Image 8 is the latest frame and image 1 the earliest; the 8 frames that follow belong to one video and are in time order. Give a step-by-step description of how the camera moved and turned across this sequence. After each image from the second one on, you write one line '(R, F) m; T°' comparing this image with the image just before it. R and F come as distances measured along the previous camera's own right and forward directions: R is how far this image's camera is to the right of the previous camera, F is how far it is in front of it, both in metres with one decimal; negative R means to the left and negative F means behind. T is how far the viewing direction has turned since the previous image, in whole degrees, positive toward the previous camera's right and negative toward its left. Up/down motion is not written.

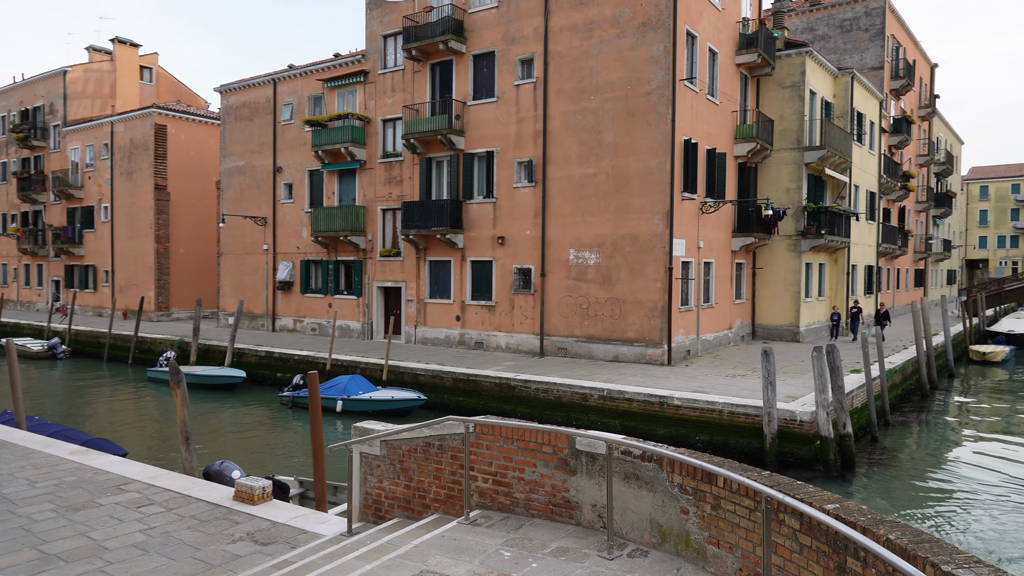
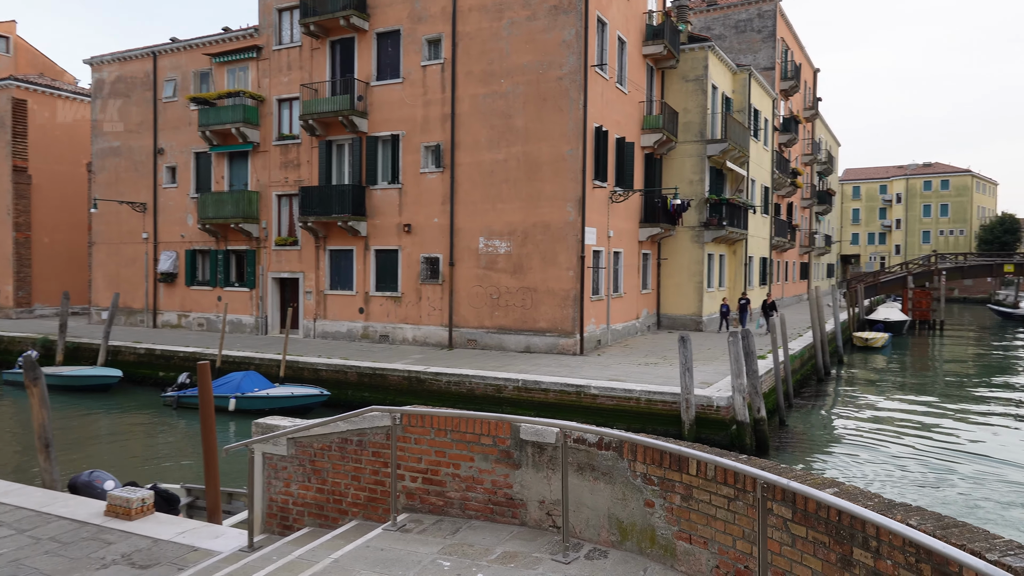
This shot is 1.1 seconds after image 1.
(-0.3, +0.8) m; +8°
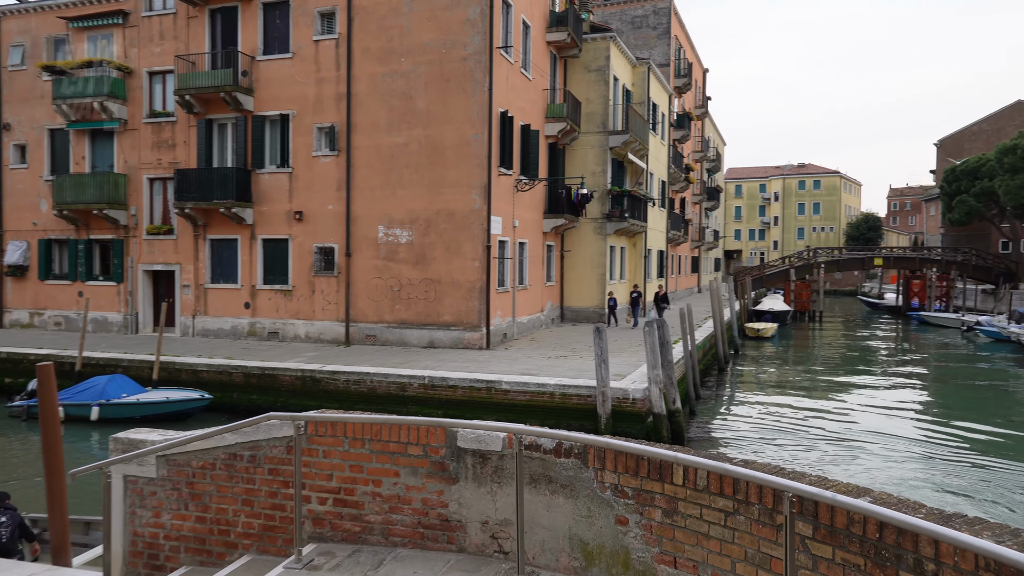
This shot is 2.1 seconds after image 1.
(-0.2, +0.9) m; +9°
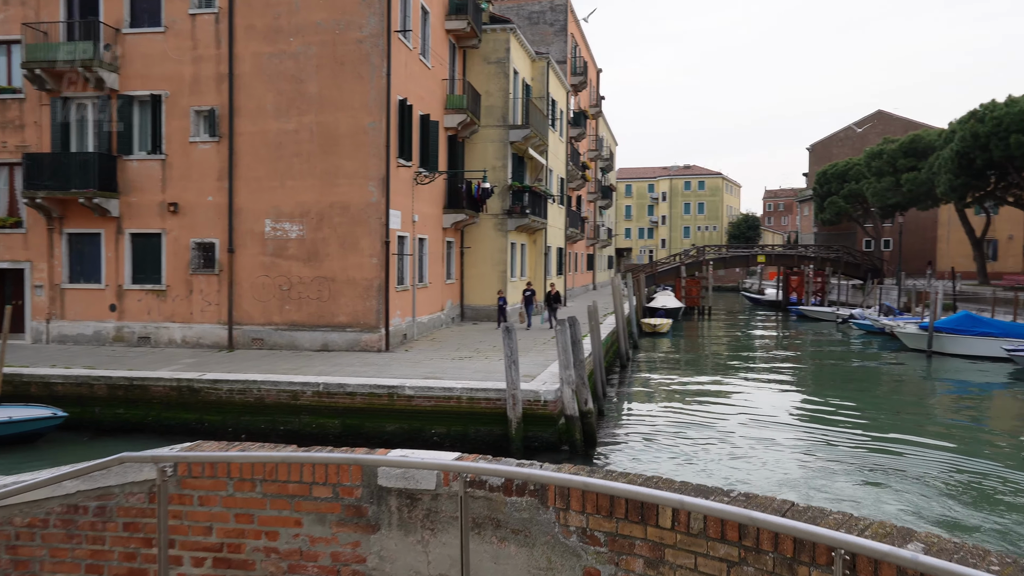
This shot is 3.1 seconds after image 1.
(-0.2, +0.8) m; +9°
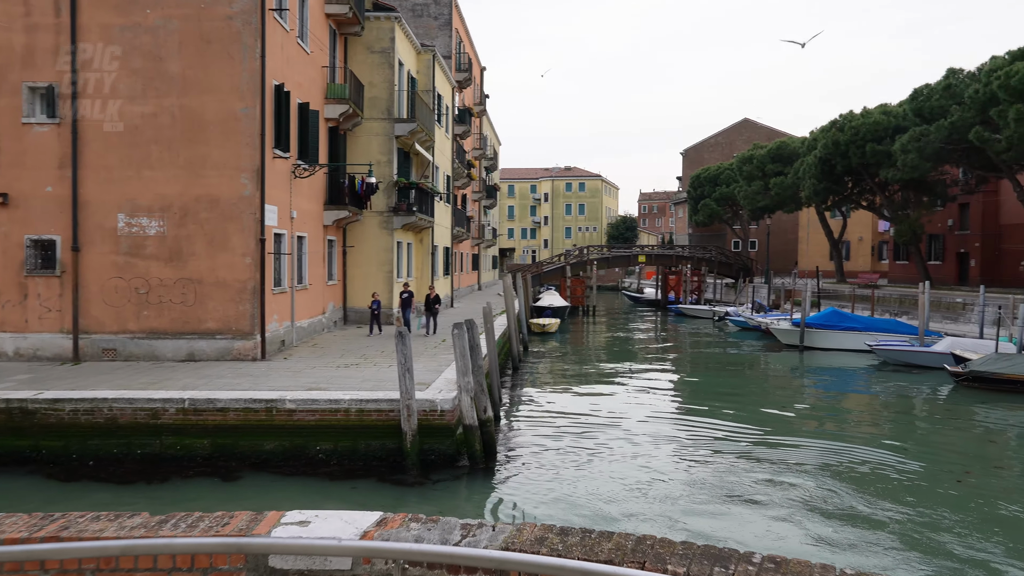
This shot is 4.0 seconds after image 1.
(-0.2, +0.8) m; +10°
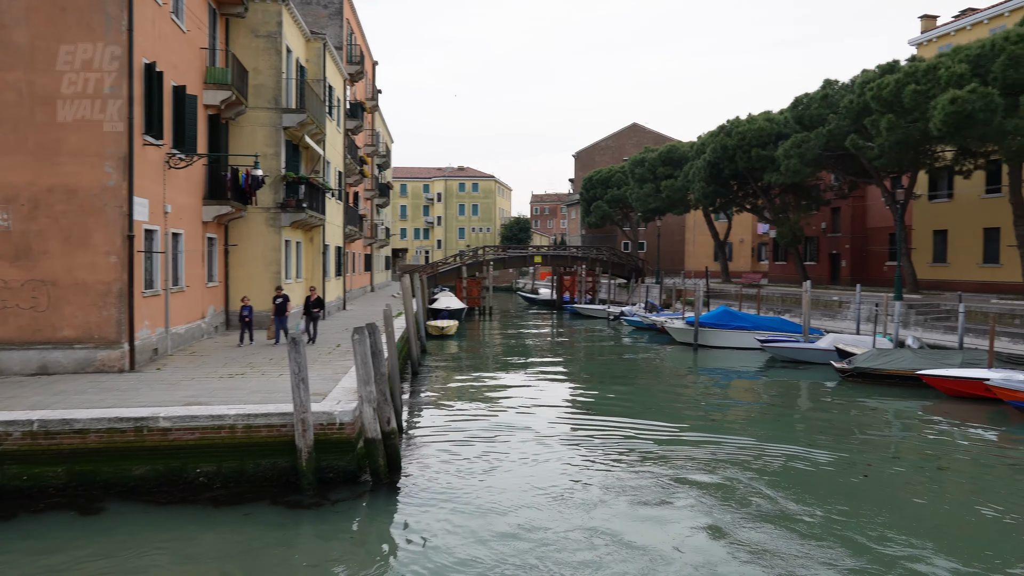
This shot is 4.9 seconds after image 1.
(-0.2, +0.8) m; +9°
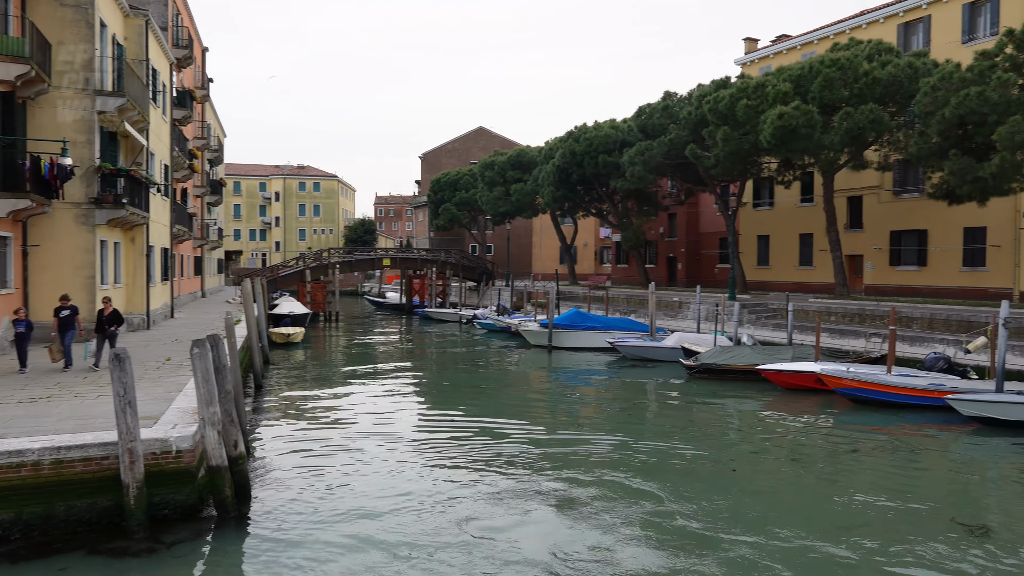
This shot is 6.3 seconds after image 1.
(-0.3, +0.7) m; +13°
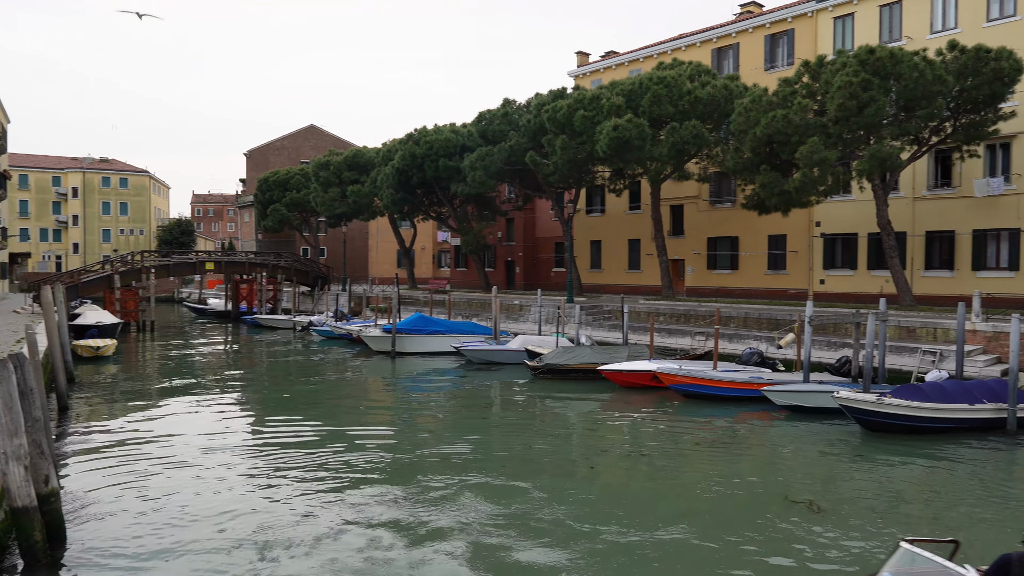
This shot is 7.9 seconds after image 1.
(-0.4, +0.3) m; +14°
